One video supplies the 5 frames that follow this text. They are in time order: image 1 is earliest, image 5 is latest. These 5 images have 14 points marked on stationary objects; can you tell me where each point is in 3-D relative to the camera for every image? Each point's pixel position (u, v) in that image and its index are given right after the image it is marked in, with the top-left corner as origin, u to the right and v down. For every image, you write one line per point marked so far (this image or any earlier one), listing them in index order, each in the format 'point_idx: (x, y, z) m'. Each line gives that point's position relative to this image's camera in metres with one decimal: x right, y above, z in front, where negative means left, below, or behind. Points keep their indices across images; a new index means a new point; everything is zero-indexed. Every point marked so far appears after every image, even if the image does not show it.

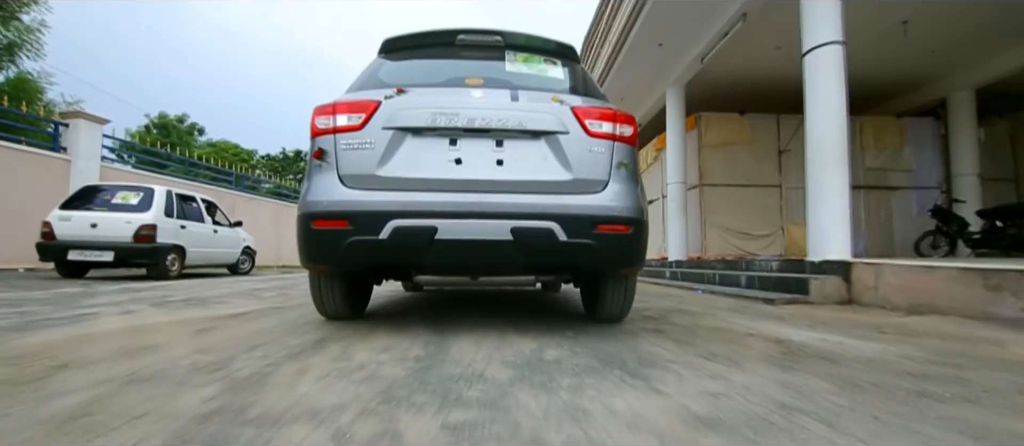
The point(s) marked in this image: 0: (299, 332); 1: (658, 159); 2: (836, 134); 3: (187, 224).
0: (-1.1, -0.5, +2.7) m
1: (+3.1, +1.3, +11.6) m
2: (+3.0, +0.9, +5.2) m
3: (-4.8, 0.0, +8.2) m
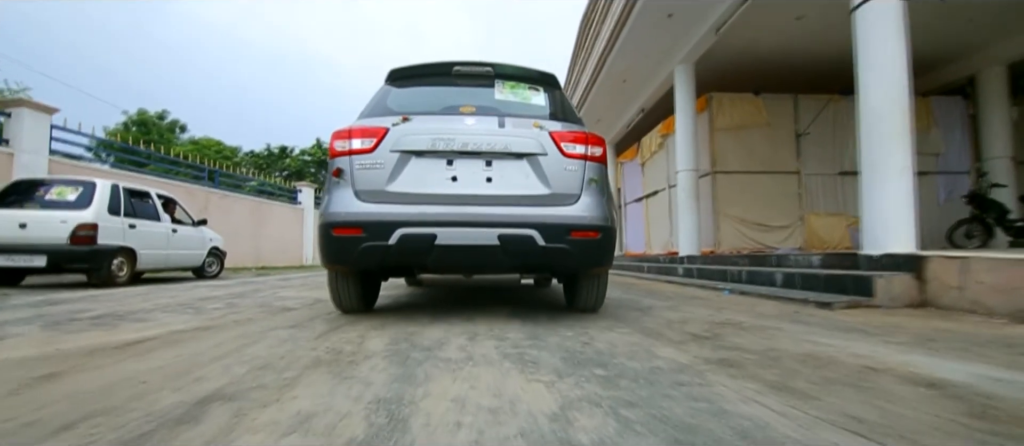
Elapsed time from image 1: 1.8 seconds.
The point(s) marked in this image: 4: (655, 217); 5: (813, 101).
0: (-1.0, -0.5, +1.8) m
1: (+2.9, +1.5, +10.7) m
2: (+3.0, +1.0, +4.3) m
3: (-4.9, 0.0, +7.2) m
4: (+2.9, +0.1, +11.5) m
5: (+5.2, +2.1, +9.4) m
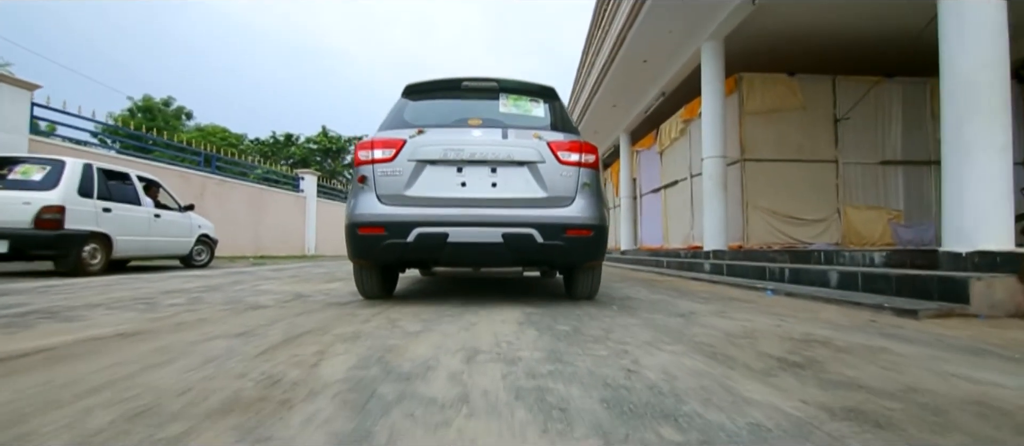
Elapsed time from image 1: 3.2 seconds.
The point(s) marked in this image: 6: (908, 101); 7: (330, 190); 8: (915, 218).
0: (-1.0, -0.4, +1.1) m
1: (+3.1, +1.6, +10.0) m
2: (+3.1, +1.0, +3.6) m
3: (-4.7, +0.2, +6.6) m
4: (+3.1, +0.3, +10.7) m
5: (+5.3, +2.2, +8.6) m
6: (+6.3, +1.9, +8.7) m
7: (-6.2, +1.1, +19.0) m
8: (+6.2, +0.1, +8.6) m
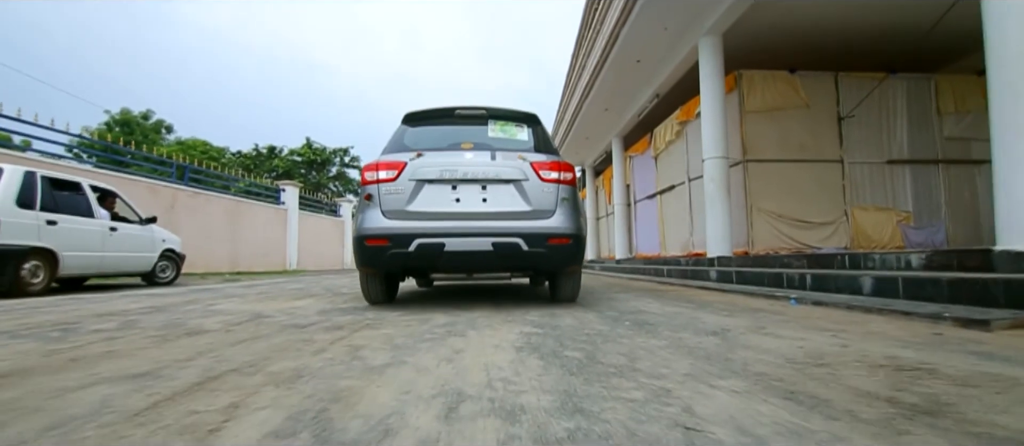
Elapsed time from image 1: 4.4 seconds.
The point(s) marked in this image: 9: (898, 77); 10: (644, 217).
0: (-1.0, -0.4, +0.6) m
1: (+2.9, +1.5, +9.5) m
2: (+3.0, +1.1, +3.1) m
3: (-4.8, 0.0, +5.9) m
4: (+3.0, +0.2, +10.3) m
5: (+5.2, +2.1, +8.3) m
6: (+6.1, +1.9, +8.4) m
7: (-6.6, +0.7, +18.3) m
8: (+6.1, +0.1, +8.1) m
9: (+5.8, +2.2, +8.4) m
10: (+2.9, +0.1, +12.0) m
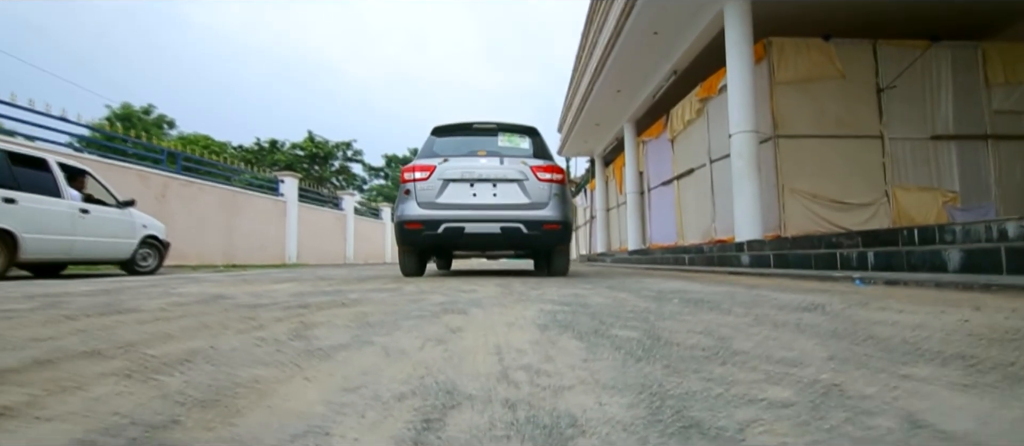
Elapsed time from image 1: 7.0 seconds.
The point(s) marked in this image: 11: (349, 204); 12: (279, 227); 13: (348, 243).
0: (-1.0, -0.2, -0.1) m
1: (+3.1, +1.8, +8.8) m
2: (+3.1, +1.3, +2.4) m
3: (-4.7, +0.2, +5.4) m
4: (+3.1, +0.4, +9.6) m
5: (+5.3, +2.4, +7.5) m
6: (+6.2, +2.2, +7.6) m
7: (-6.4, +0.9, +17.7) m
8: (+6.2, +0.3, +7.4) m
9: (+6.0, +2.5, +7.6) m
10: (+3.0, +0.4, +11.3) m
11: (-5.8, +0.7, +19.7) m
12: (-6.4, -0.1, +15.1) m
13: (-5.8, -0.7, +19.6) m
